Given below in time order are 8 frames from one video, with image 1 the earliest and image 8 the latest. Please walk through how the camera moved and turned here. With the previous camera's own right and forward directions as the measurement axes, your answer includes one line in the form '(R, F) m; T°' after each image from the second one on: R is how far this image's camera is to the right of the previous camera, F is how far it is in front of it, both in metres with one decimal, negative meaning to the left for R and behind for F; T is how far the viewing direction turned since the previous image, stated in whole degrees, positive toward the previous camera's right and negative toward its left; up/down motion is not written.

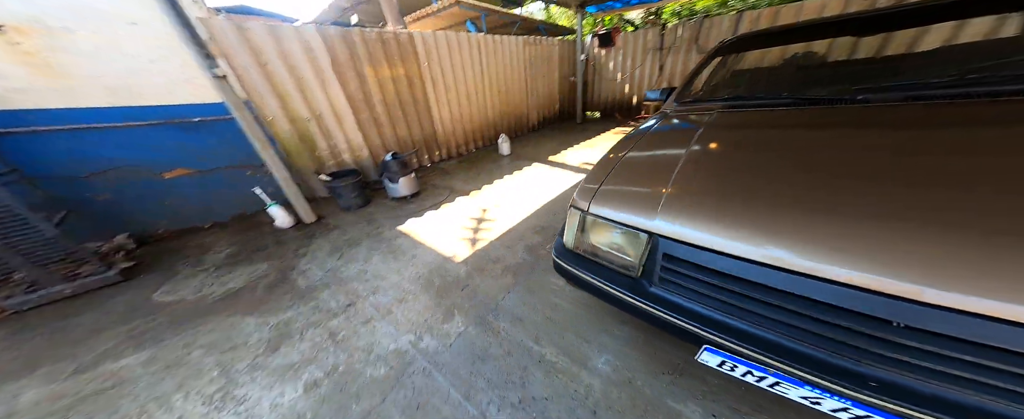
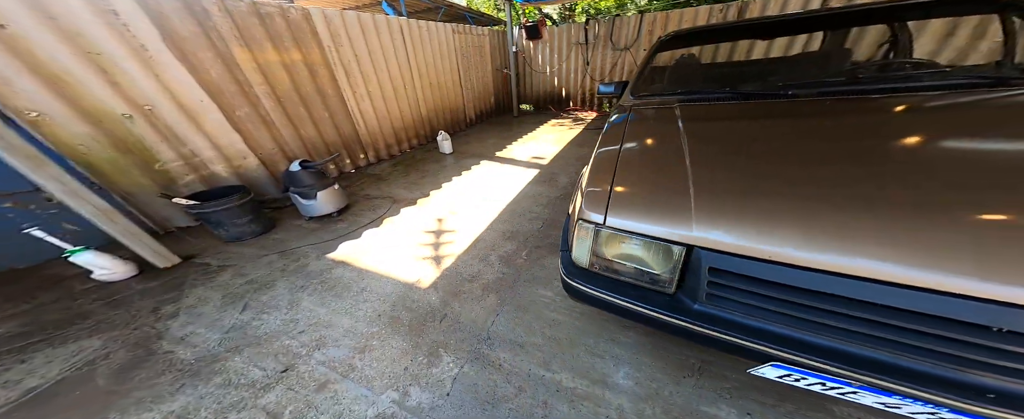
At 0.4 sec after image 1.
(-0.2, +0.2) m; +14°
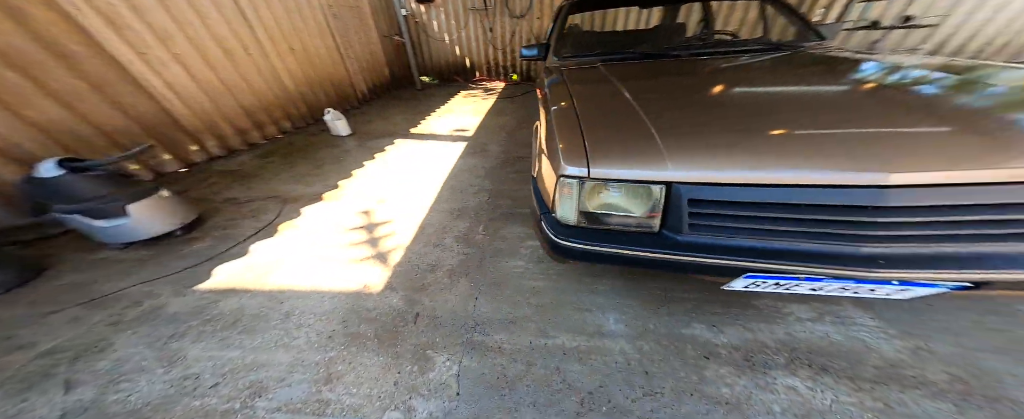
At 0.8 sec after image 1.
(-0.2, +0.1) m; +17°
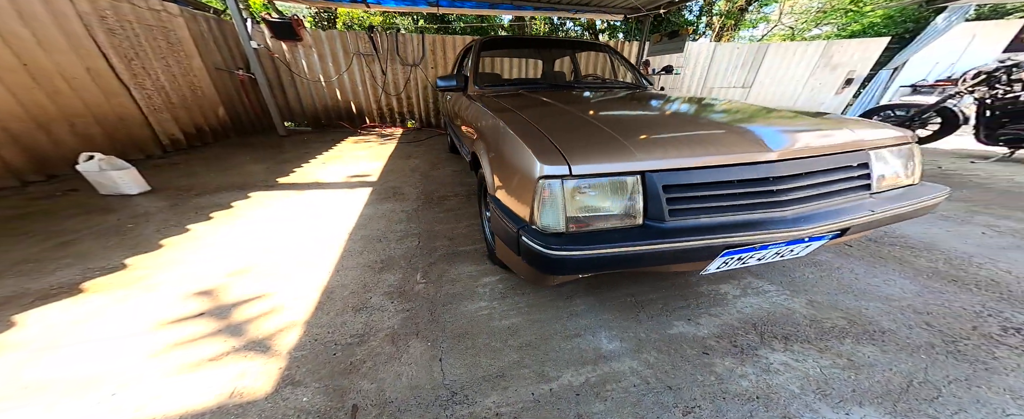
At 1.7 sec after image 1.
(-0.3, +0.2) m; +21°
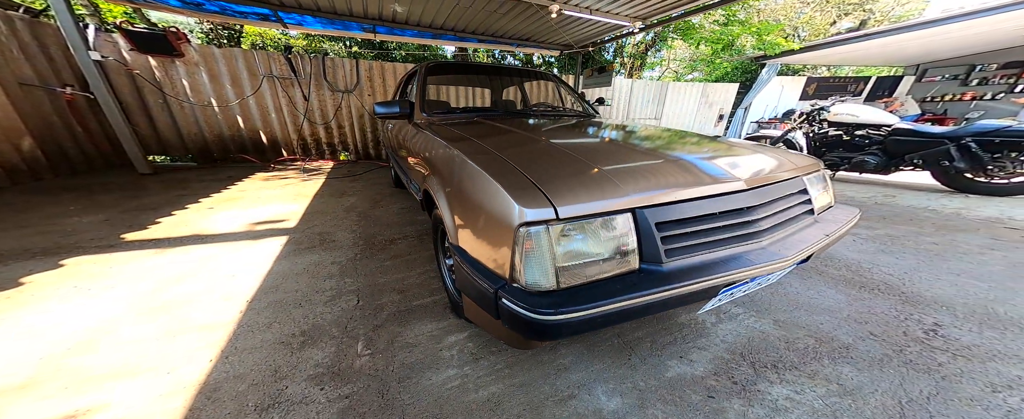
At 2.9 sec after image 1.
(-0.1, +0.2) m; +12°
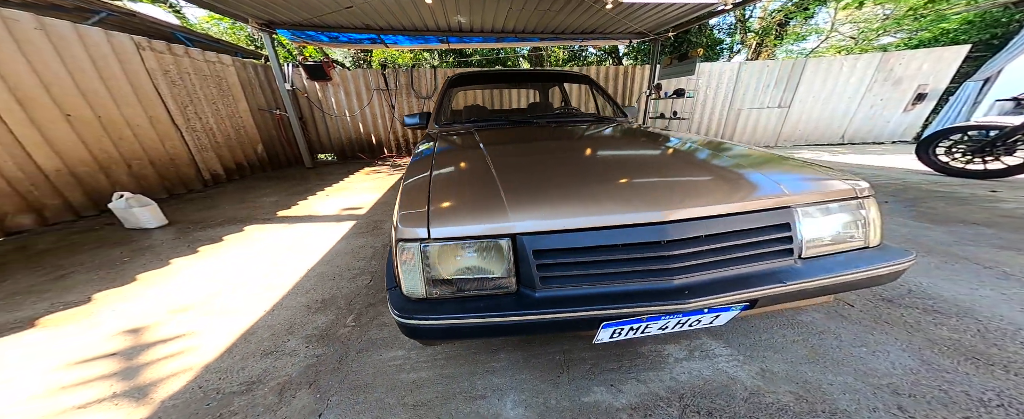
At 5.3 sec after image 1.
(+0.5, 0.0) m; -16°
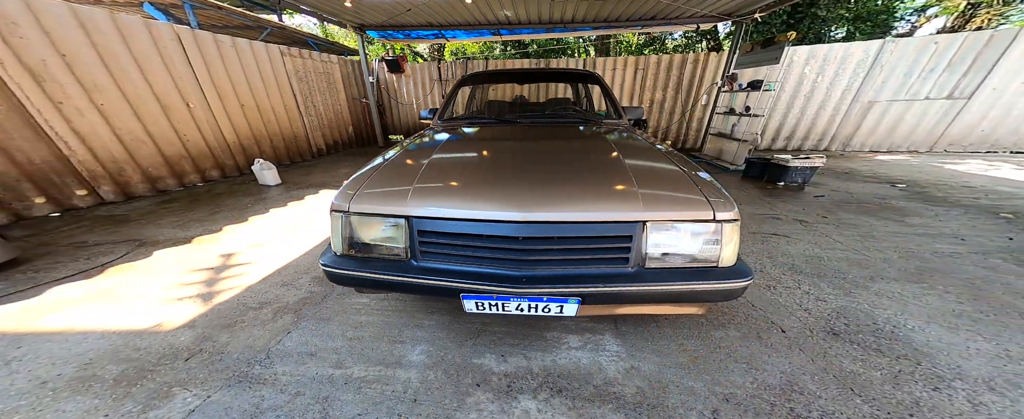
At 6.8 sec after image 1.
(+0.6, -0.1) m; -12°
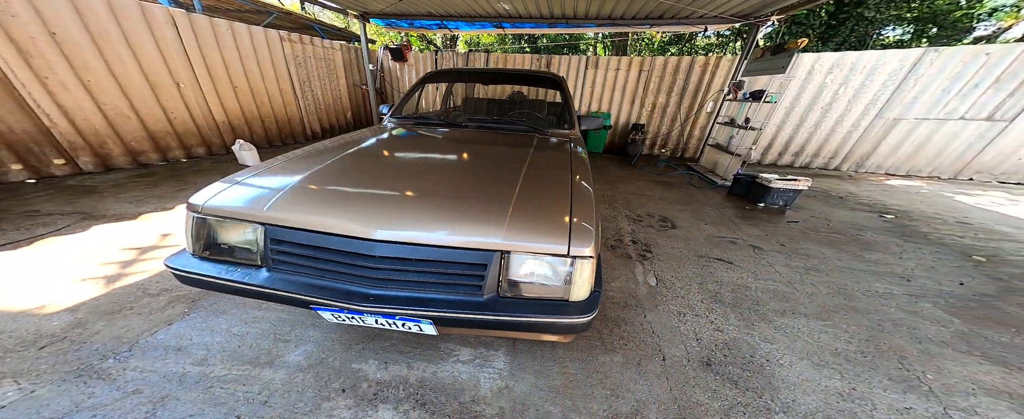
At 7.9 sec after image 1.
(+0.5, 0.0) m; -1°
